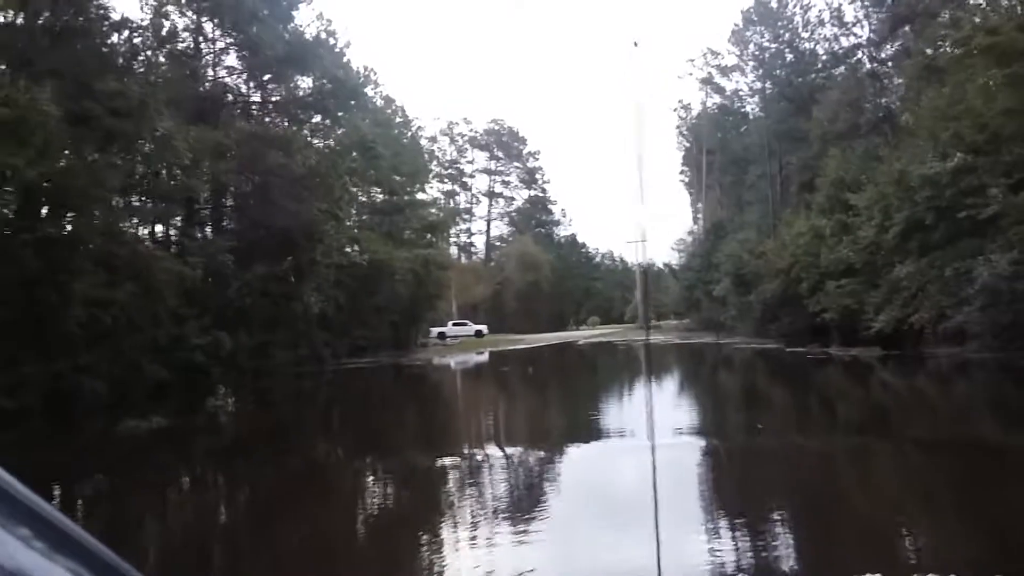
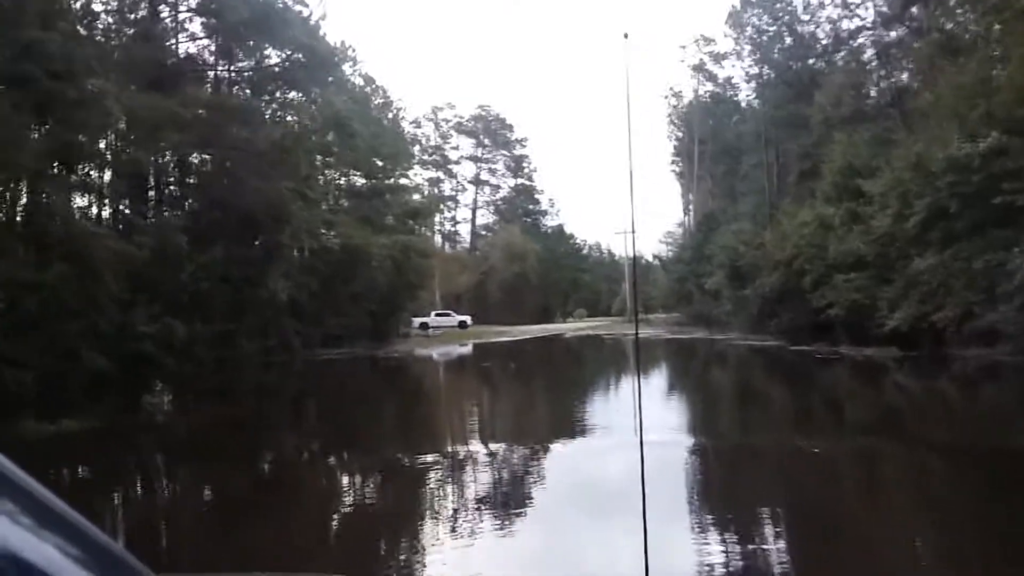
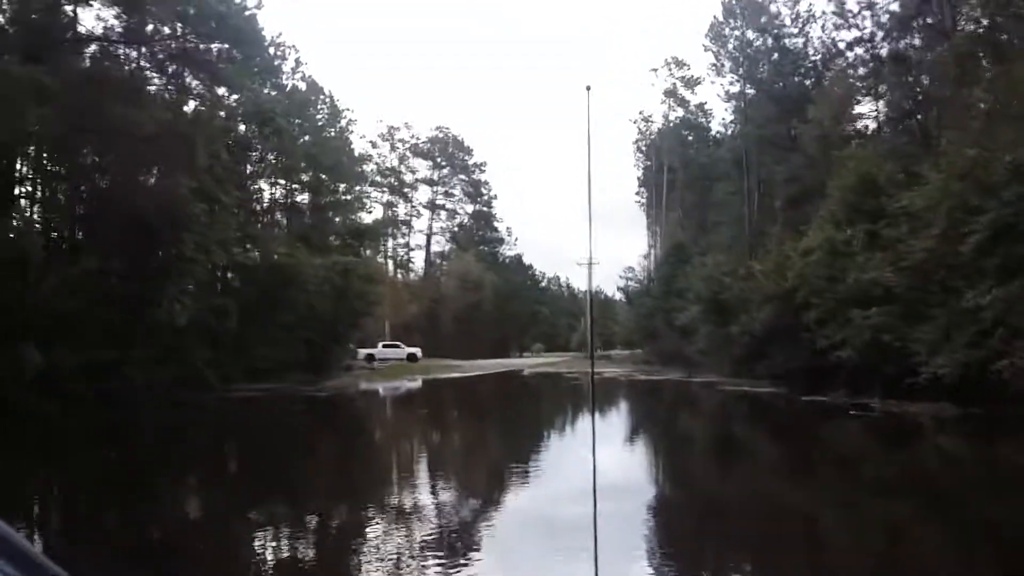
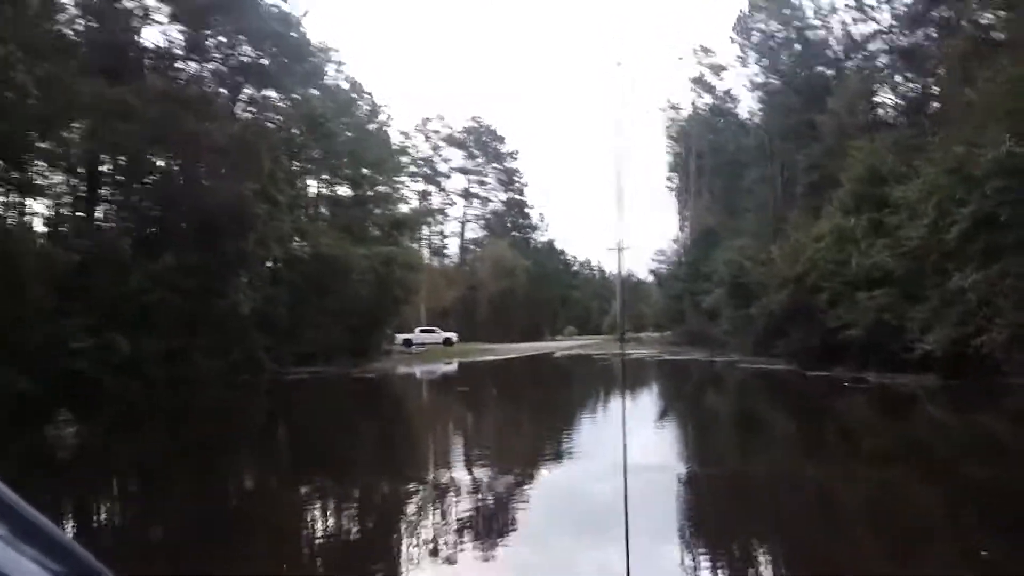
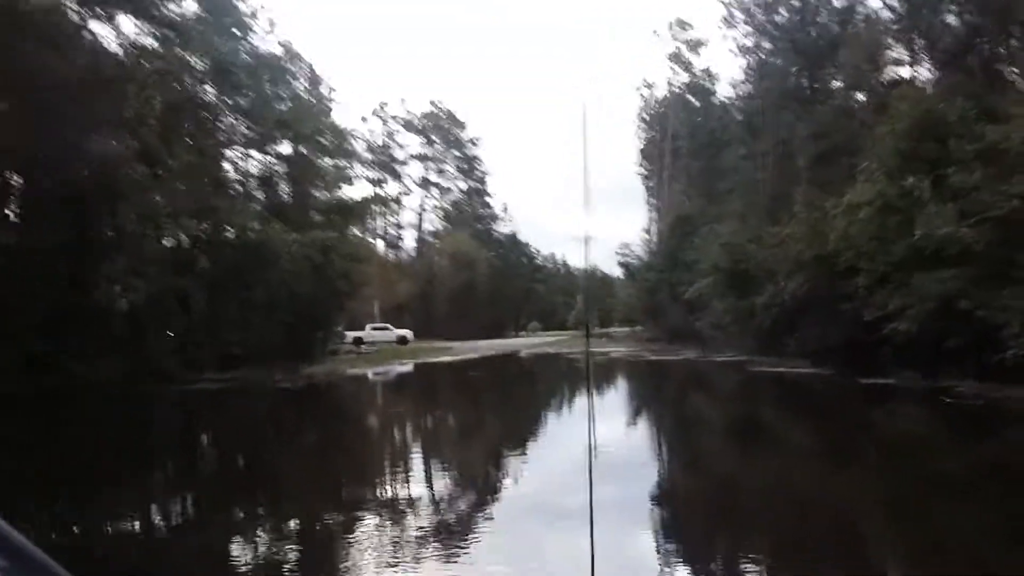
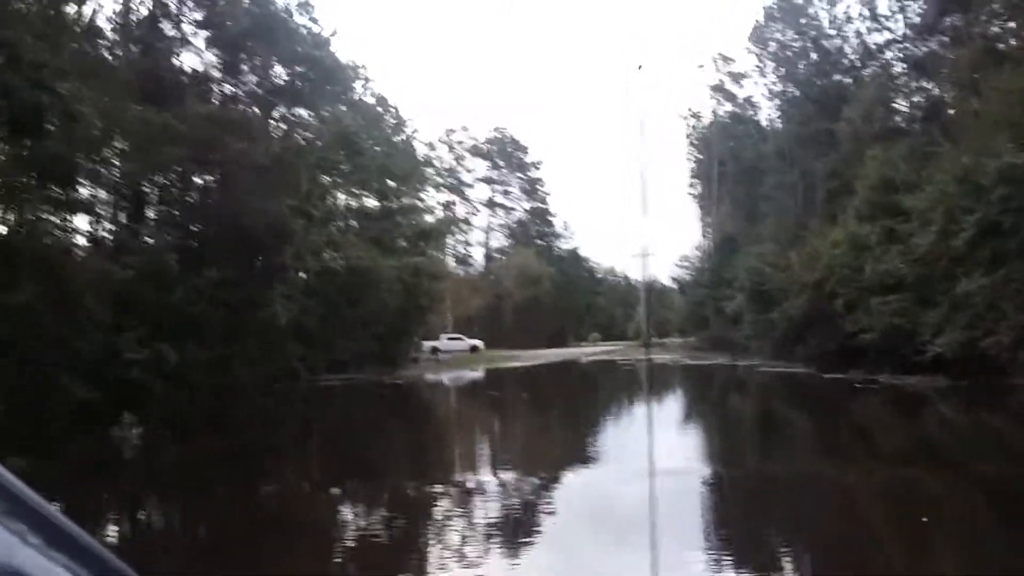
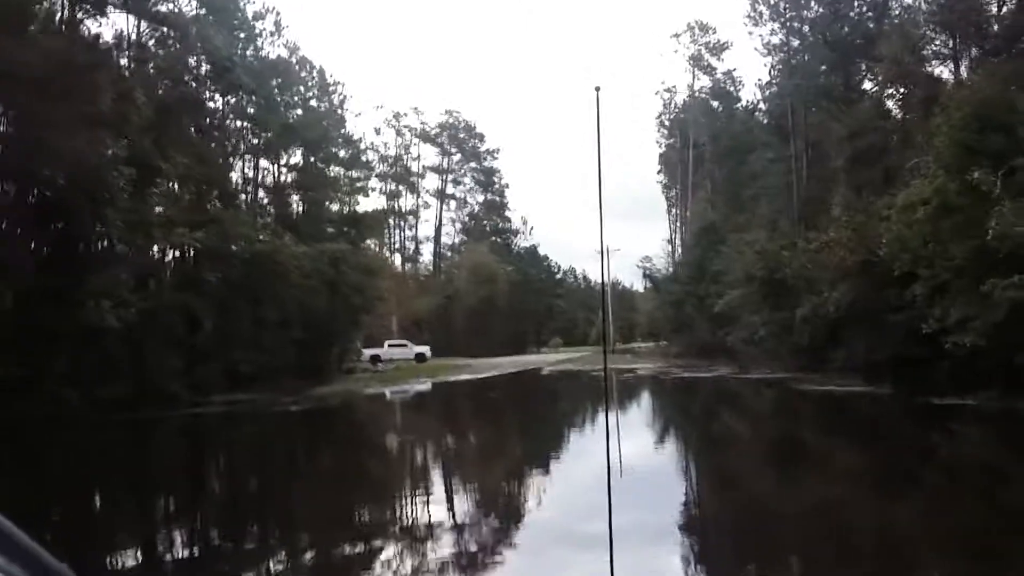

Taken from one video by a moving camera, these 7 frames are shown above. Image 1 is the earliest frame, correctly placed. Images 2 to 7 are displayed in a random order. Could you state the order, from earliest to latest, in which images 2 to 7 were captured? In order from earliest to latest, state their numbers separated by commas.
2, 6, 4, 3, 5, 7
